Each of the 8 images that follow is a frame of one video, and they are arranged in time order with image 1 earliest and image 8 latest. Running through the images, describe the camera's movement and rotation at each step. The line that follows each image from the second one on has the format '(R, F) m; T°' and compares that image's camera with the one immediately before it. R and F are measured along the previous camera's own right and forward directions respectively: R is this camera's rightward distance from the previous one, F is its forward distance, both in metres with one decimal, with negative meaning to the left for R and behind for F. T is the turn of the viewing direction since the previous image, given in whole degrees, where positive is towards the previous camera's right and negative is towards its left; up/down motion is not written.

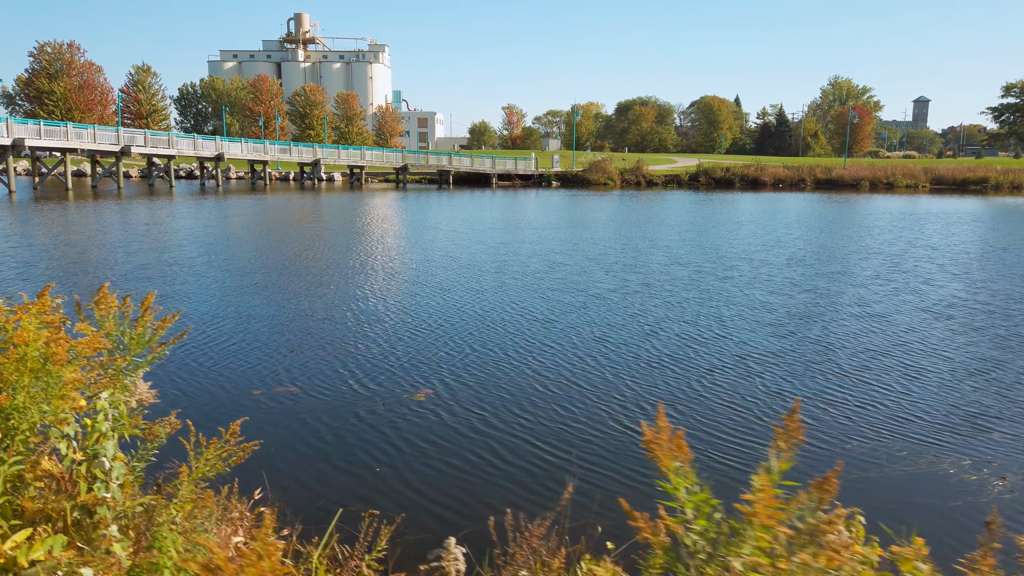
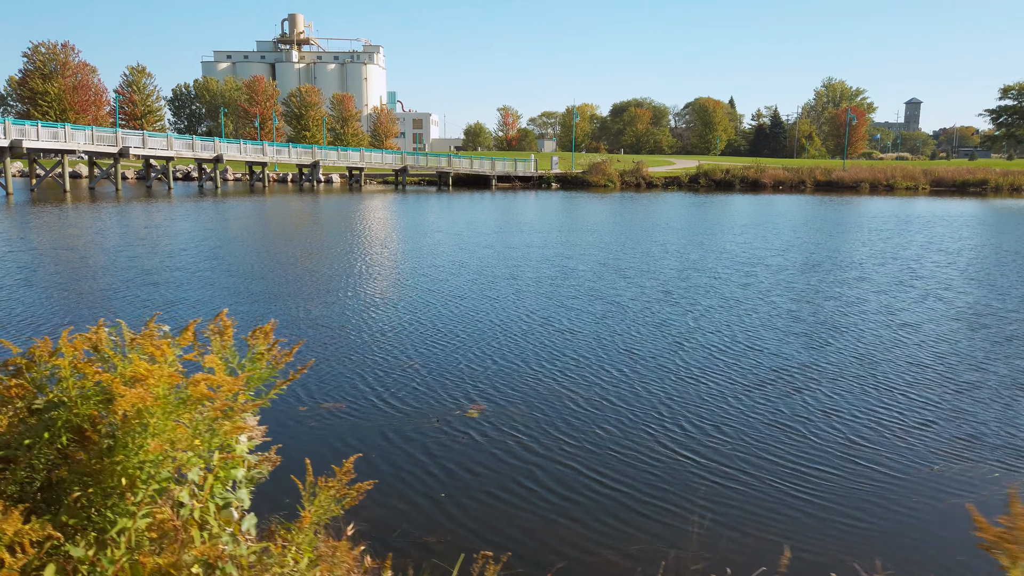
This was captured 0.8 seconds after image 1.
(-0.4, +0.3) m; 0°
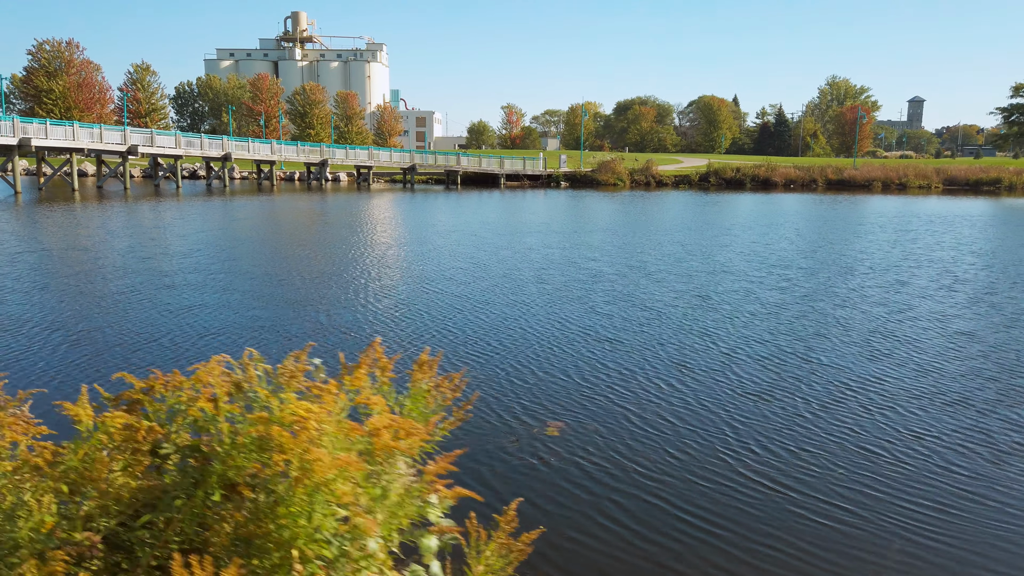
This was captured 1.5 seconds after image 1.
(-0.5, +0.5) m; 0°
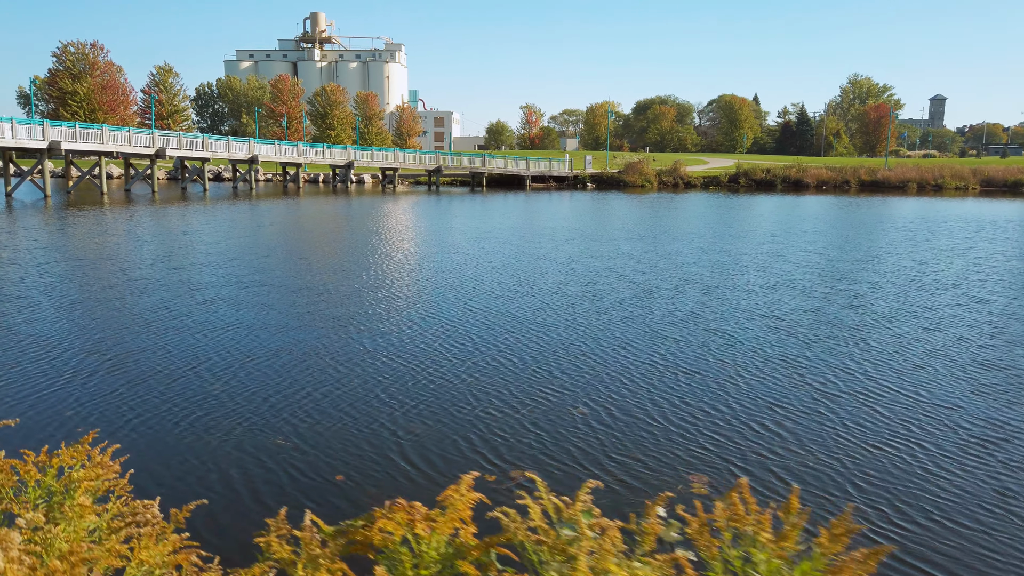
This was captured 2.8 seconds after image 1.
(-0.6, +0.8) m; -1°
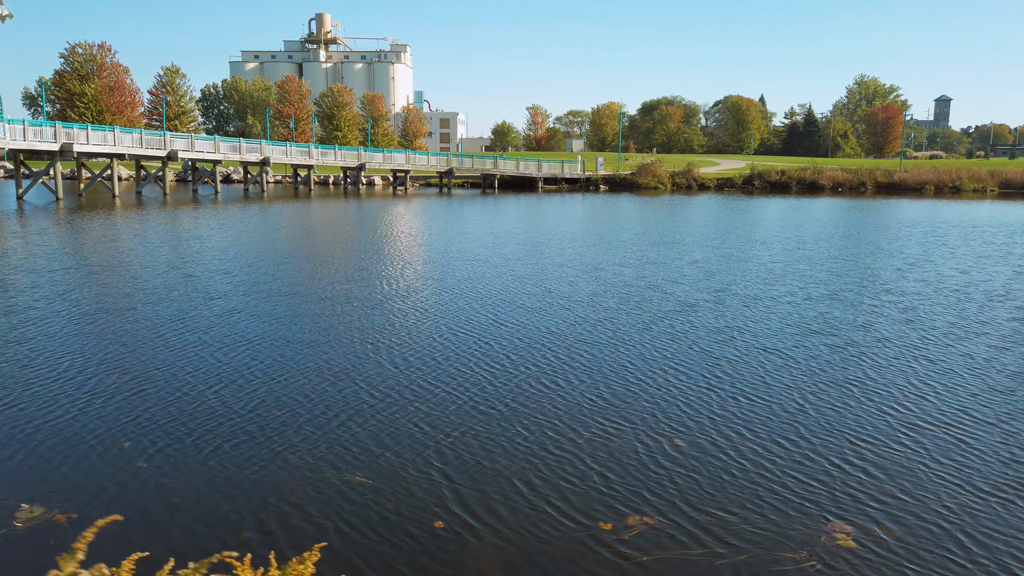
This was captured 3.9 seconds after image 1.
(-0.5, +0.6) m; 0°
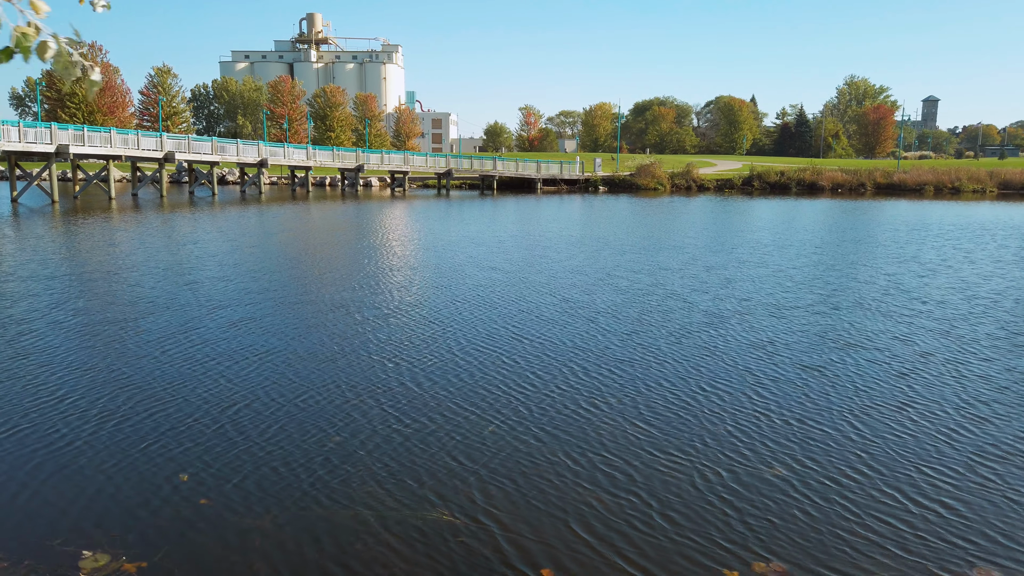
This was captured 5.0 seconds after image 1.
(-0.5, +0.5) m; +1°
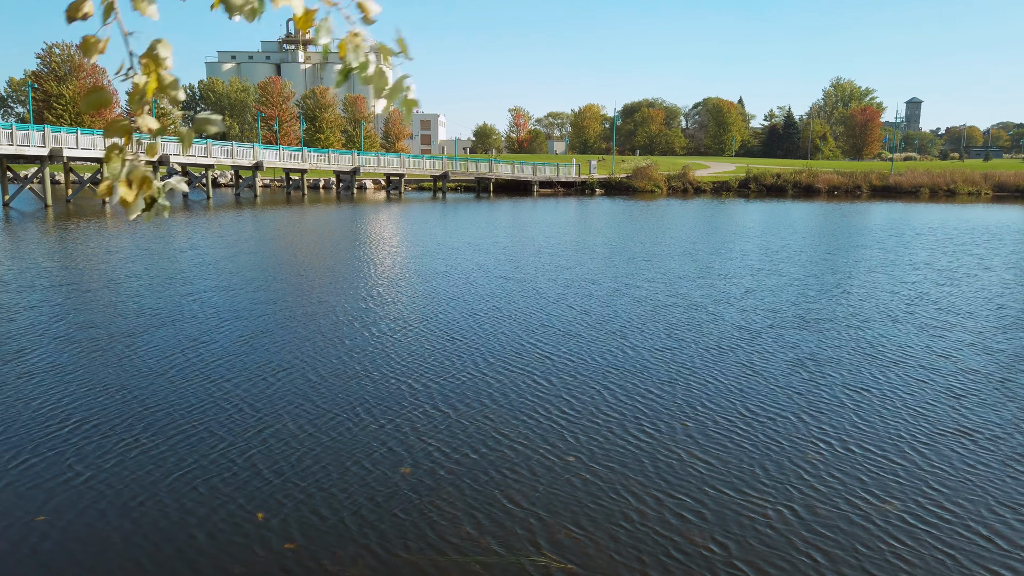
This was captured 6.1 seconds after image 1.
(-0.6, +0.5) m; +1°
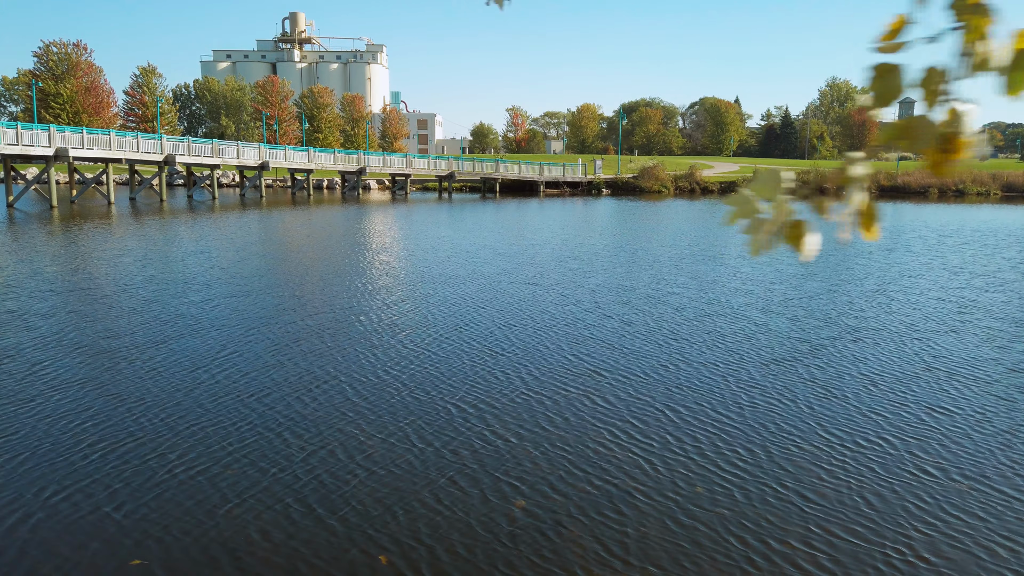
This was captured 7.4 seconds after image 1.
(-0.7, +0.6) m; 0°
